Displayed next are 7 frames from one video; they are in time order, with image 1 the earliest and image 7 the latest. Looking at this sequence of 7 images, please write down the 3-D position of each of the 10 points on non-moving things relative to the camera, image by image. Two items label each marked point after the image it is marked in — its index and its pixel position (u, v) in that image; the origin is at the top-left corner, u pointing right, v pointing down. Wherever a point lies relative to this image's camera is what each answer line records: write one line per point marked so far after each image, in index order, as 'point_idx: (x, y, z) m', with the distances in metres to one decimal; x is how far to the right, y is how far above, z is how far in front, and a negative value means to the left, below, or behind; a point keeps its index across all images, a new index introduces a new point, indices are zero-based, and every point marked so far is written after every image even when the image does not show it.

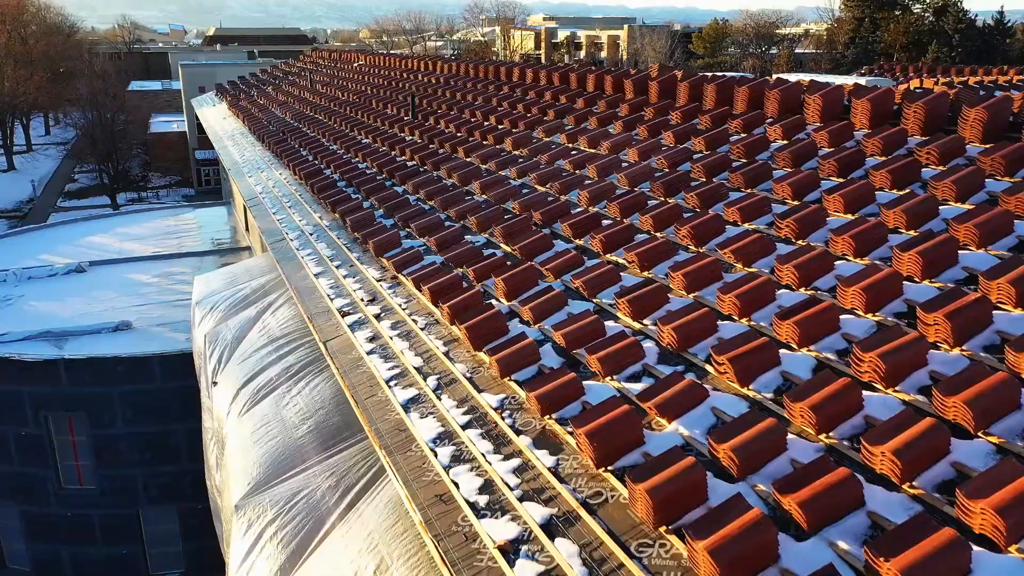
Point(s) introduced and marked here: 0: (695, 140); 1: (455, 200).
0: (+1.9, +1.5, +7.7) m
1: (-0.7, +1.0, +8.4) m
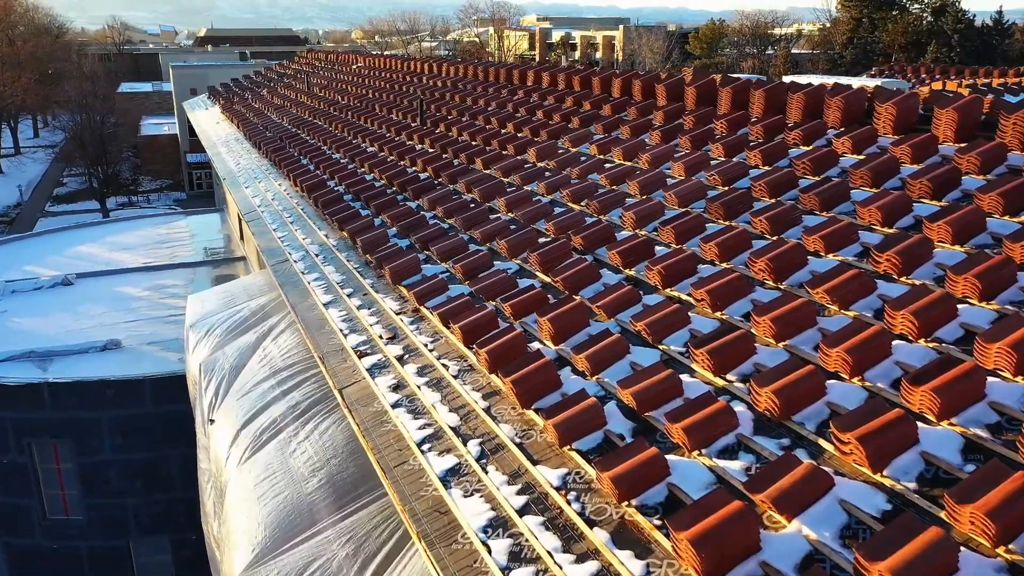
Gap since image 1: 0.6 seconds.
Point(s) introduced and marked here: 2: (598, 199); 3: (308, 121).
0: (+2.2, +1.3, +6.9) m
1: (-0.4, +0.7, +7.6) m
2: (+0.8, +0.8, +7.0) m
3: (-4.5, +3.6, +16.3) m
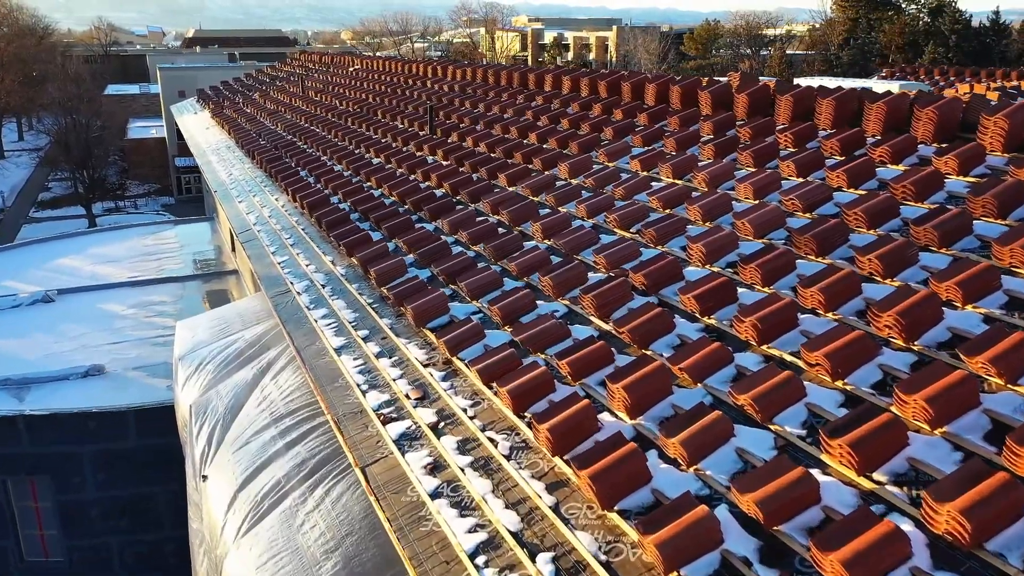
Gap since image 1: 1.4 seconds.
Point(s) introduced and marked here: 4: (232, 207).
0: (+2.5, +0.9, +6.0) m
1: (0.0, +0.4, +6.6) m
2: (+1.1, +0.5, +6.0) m
3: (-4.3, +3.2, +15.3) m
4: (-4.3, +1.2, +11.5) m
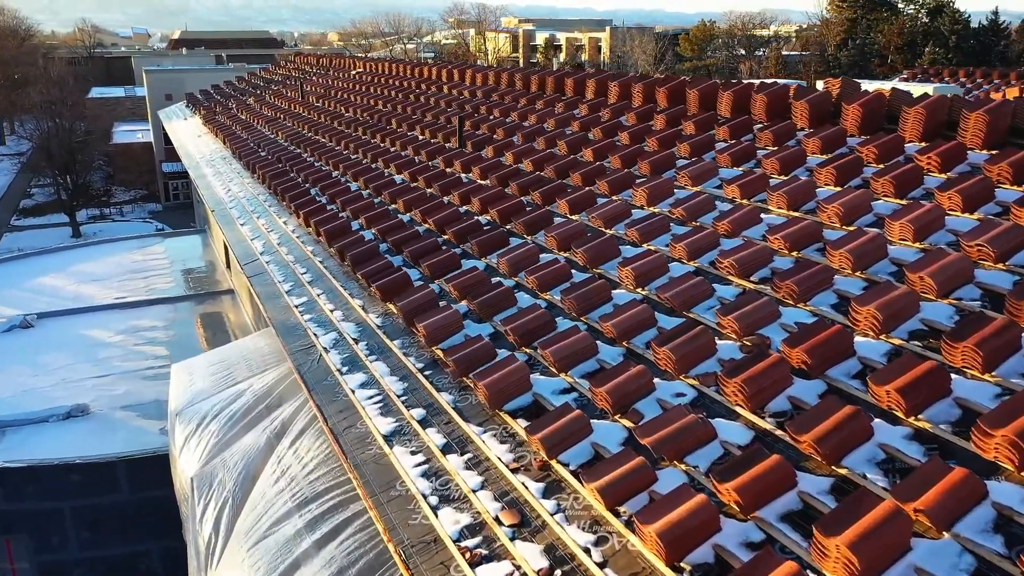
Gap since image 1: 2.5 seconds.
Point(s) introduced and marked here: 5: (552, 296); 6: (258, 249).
0: (+3.2, +0.5, +4.7) m
1: (+0.6, -0.1, +5.3) m
2: (+1.8, +0.1, +4.8) m
3: (-3.8, +2.8, +13.9) m
4: (-3.8, +0.8, +10.1) m
5: (+0.3, -0.1, +5.7) m
6: (-3.1, +0.5, +9.0) m
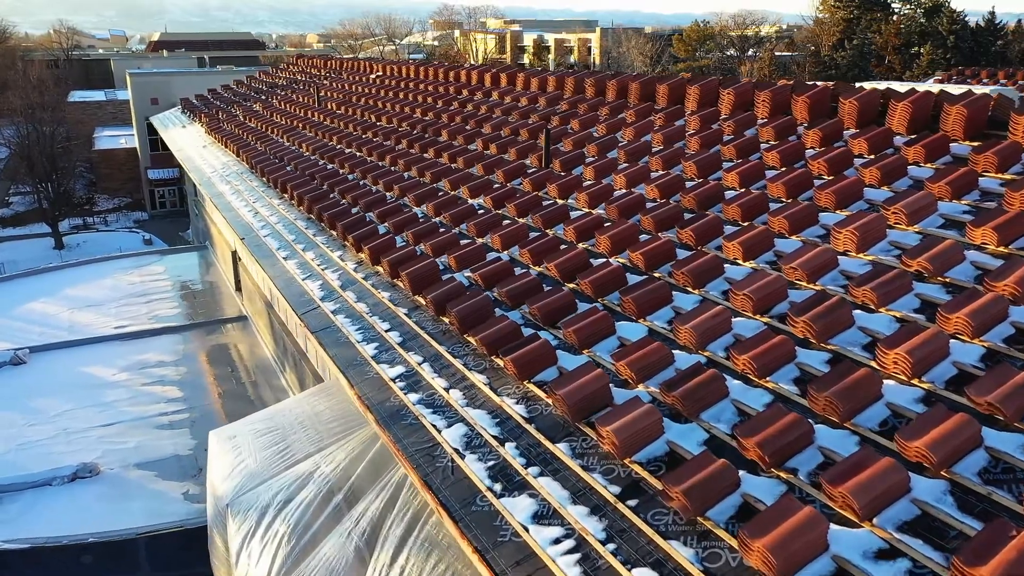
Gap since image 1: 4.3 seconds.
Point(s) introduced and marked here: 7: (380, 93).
0: (+4.4, +0.1, +3.3) m
1: (+1.8, -0.6, +3.8) m
2: (+3.0, -0.4, +3.3) m
3: (-2.8, +2.2, +12.3) m
4: (-2.7, +0.2, +8.5) m
5: (+1.5, -0.5, +4.2) m
6: (-2.0, -0.1, +7.5) m
7: (-2.9, +4.4, +16.6) m
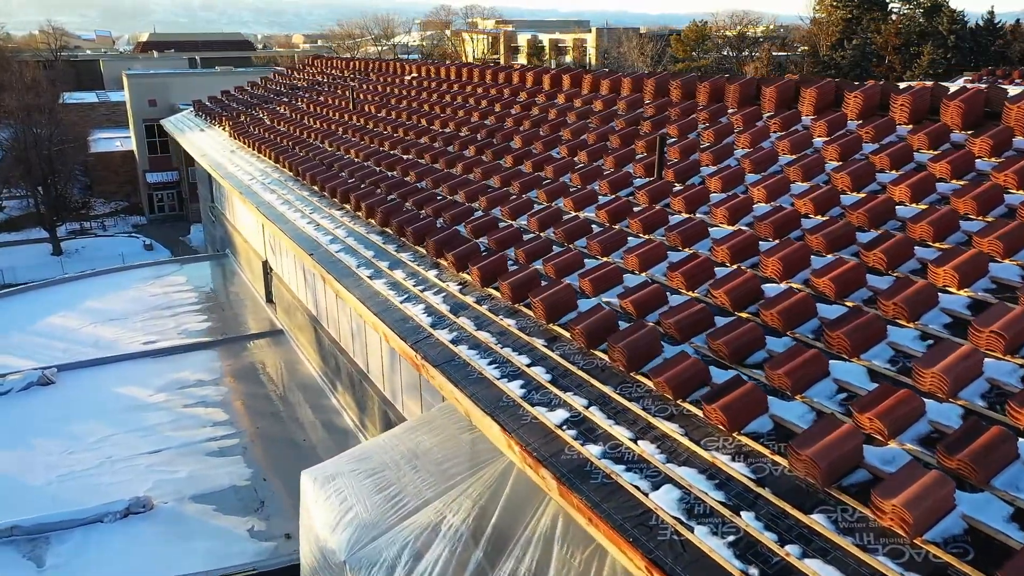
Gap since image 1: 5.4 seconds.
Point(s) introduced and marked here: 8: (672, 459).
0: (+5.6, -0.1, +2.7) m
1: (+3.0, -0.8, +3.2) m
2: (+4.2, -0.6, +2.7) m
3: (-1.8, +2.0, +11.6) m
4: (-1.6, 0.0, +7.8) m
5: (+2.7, -0.7, +3.6) m
6: (-0.8, -0.3, +6.8) m
7: (-1.9, +4.1, +15.9) m
8: (+0.9, -1.0, +4.3) m
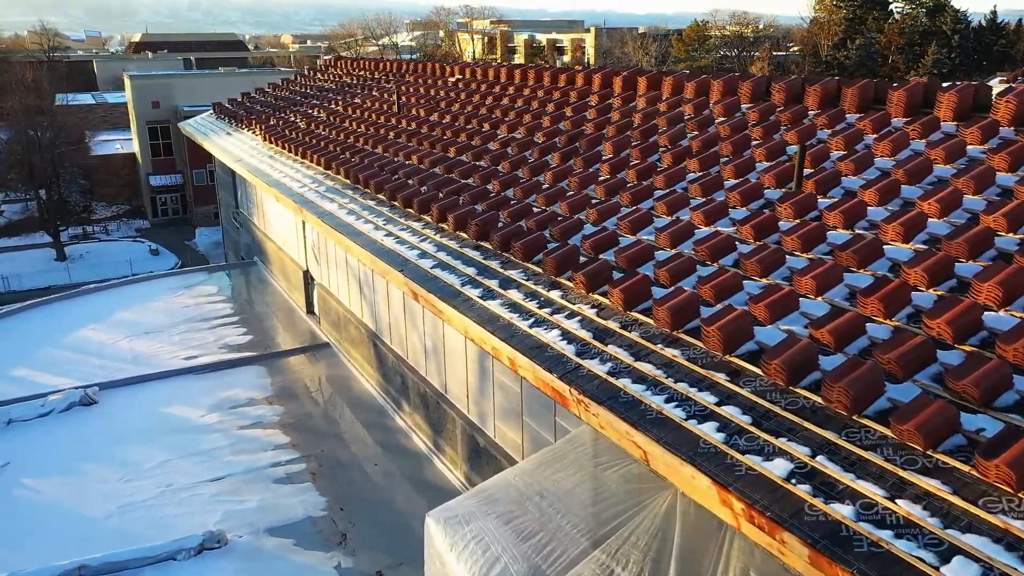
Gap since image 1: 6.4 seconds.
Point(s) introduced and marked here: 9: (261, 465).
0: (+6.9, -0.3, +2.2) m
1: (+4.3, -0.9, +2.7) m
2: (+5.5, -0.8, +2.2) m
3: (-0.6, +1.8, +11.0) m
4: (-0.3, -0.2, +7.2) m
5: (+4.0, -0.9, +3.0) m
6: (+0.4, -0.5, +6.2) m
7: (-0.9, +3.9, +15.3) m
8: (+2.2, -1.2, +3.8) m
9: (-3.6, -2.5, +10.6) m
